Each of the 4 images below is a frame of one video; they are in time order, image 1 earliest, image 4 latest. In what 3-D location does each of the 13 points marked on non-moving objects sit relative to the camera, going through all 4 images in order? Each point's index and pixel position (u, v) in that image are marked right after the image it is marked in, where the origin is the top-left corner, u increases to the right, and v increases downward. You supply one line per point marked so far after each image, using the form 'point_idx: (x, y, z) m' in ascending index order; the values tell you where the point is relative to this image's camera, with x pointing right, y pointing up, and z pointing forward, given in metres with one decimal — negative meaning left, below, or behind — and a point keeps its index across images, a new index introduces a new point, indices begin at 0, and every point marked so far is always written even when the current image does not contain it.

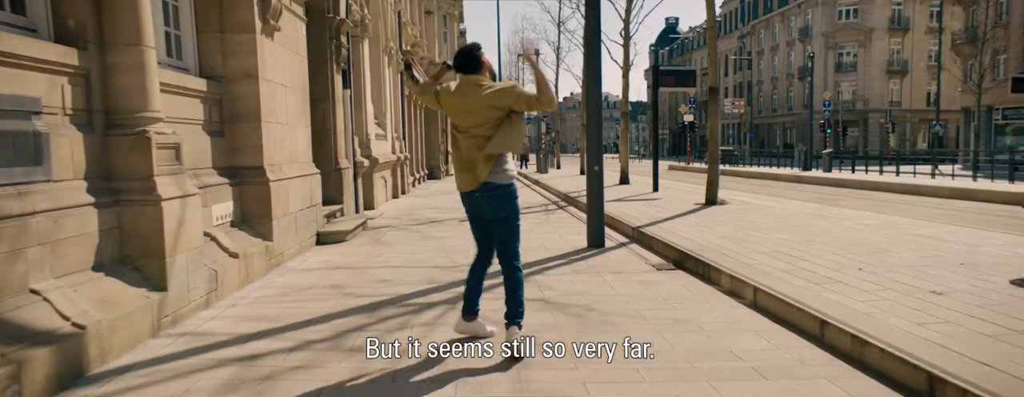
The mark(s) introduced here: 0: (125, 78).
0: (-2.7, +0.8, +4.5) m
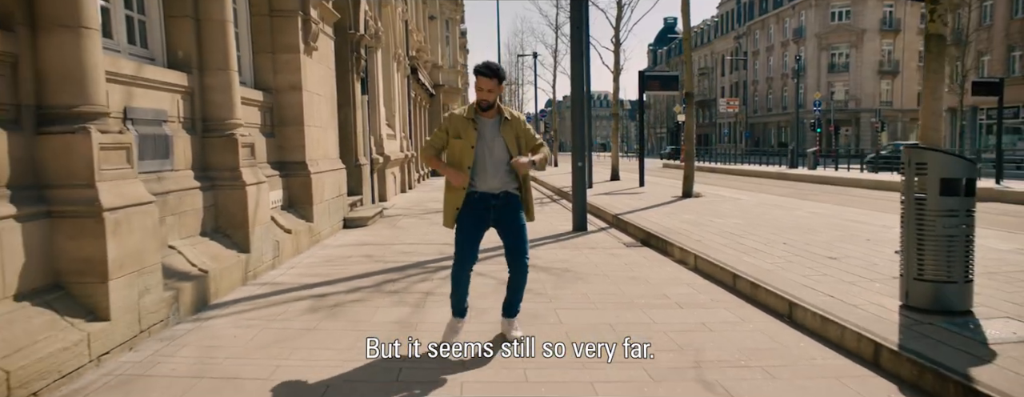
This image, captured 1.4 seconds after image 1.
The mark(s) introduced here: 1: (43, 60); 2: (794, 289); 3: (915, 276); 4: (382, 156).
0: (-2.8, +1.0, +6.0) m
1: (-2.8, +0.8, +3.8) m
2: (+2.2, -0.7, +5.1) m
3: (+2.8, -0.5, +4.5) m
4: (-2.8, +0.9, +13.9) m
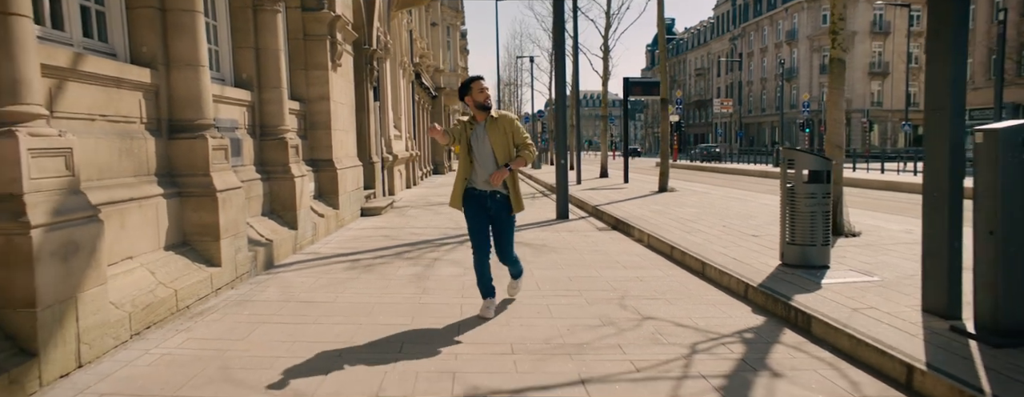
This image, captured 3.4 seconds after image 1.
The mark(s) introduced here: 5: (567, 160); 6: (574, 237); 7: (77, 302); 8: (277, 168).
0: (-2.9, +1.1, +7.7) m
1: (-2.9, +1.0, +5.5) m
2: (+2.1, -0.6, +6.8) m
3: (+2.7, -0.4, +6.2) m
4: (-3.0, +1.1, +15.6) m
5: (+1.0, +0.7, +11.4) m
6: (+0.9, -0.5, +9.2) m
7: (-2.4, -0.6, +3.5) m
8: (-2.8, +0.4, +7.7) m
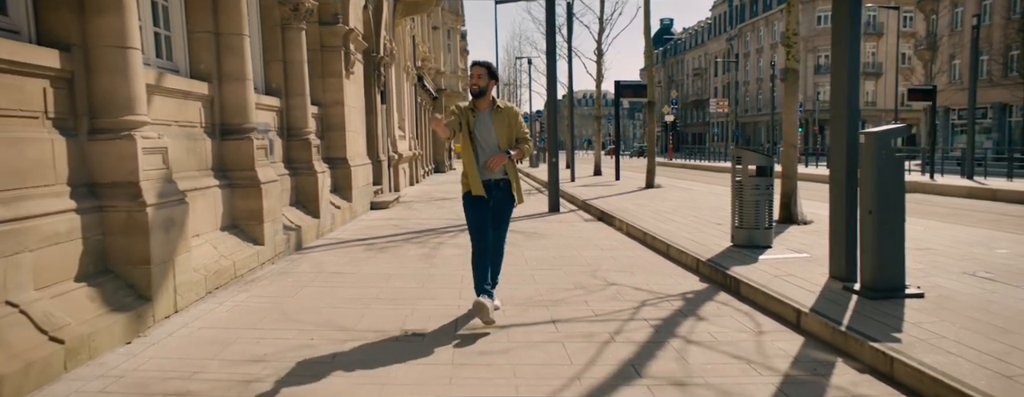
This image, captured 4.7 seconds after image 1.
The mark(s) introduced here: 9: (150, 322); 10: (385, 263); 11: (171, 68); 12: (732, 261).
0: (-3.0, +1.2, +8.9) m
1: (-3.0, +1.1, +6.7) m
2: (+2.0, -0.5, +8.0) m
3: (+2.6, -0.3, +7.3) m
4: (-3.0, +1.2, +16.7) m
5: (+0.9, +0.8, +12.6) m
6: (+0.8, -0.4, +10.4) m
7: (-2.5, -0.5, +4.7) m
8: (-2.9, +0.5, +8.8) m
9: (-2.4, -0.8, +4.3) m
10: (-1.4, -0.7, +6.9) m
11: (-3.3, +1.2, +6.2) m
12: (+2.2, -0.6, +6.5) m
